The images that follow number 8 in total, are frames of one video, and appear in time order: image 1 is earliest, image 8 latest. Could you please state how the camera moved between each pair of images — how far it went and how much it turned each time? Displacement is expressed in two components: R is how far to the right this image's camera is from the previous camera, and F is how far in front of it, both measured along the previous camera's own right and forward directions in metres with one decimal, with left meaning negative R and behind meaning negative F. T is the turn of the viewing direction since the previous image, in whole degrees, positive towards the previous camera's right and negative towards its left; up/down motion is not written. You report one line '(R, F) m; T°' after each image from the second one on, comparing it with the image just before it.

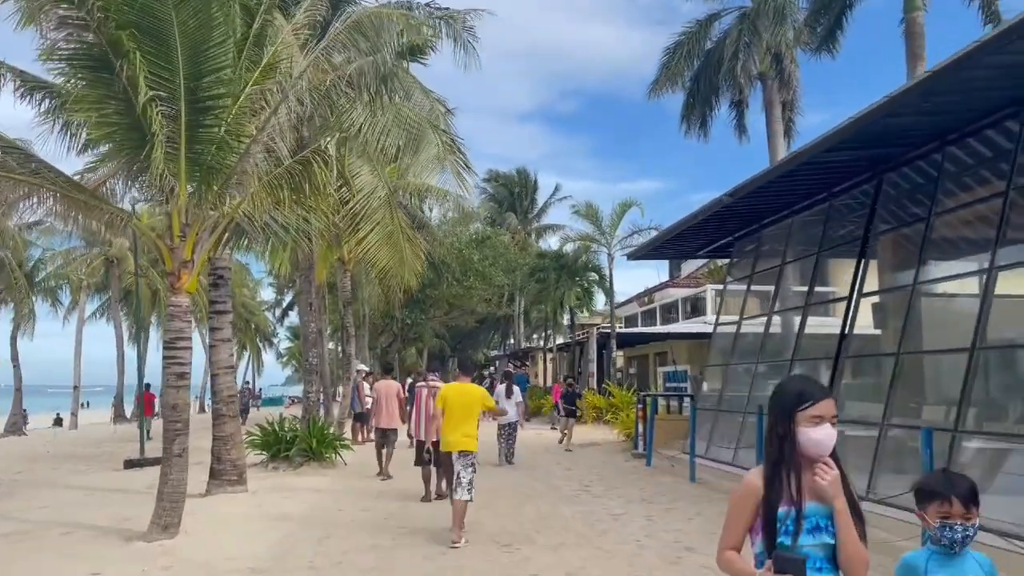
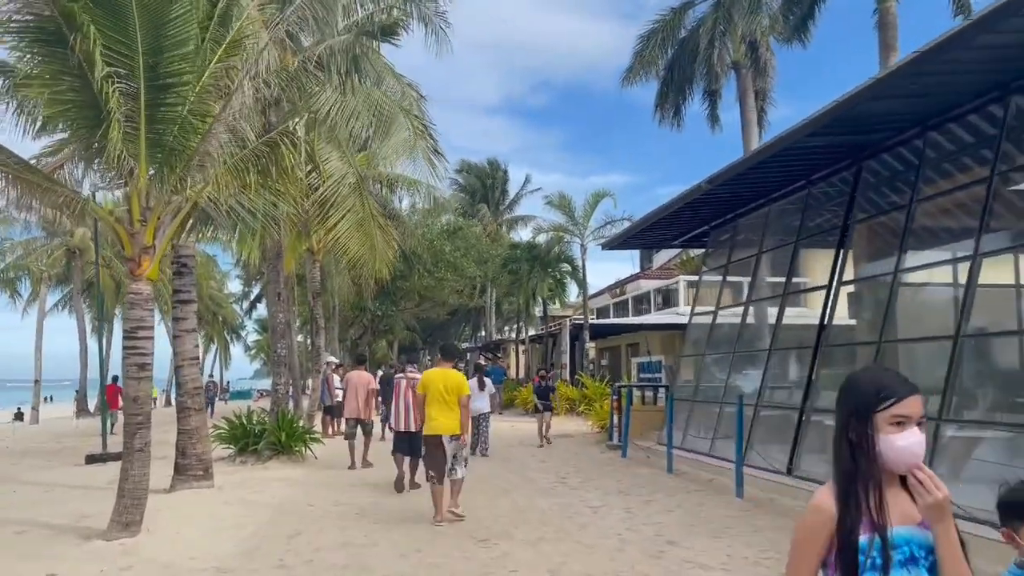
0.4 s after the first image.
(-0.1, +0.3) m; +2°
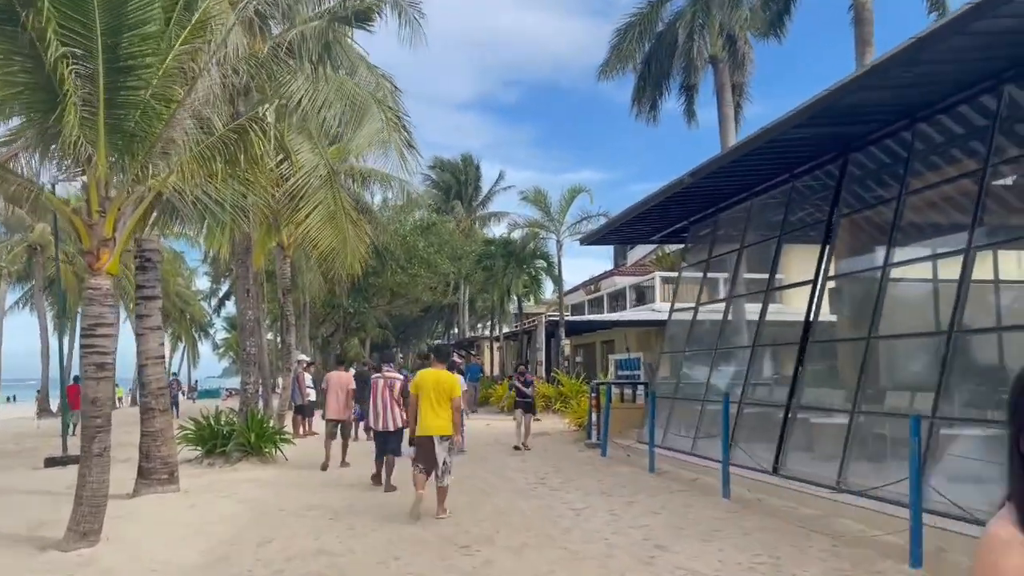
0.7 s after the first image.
(-0.1, +0.4) m; +2°
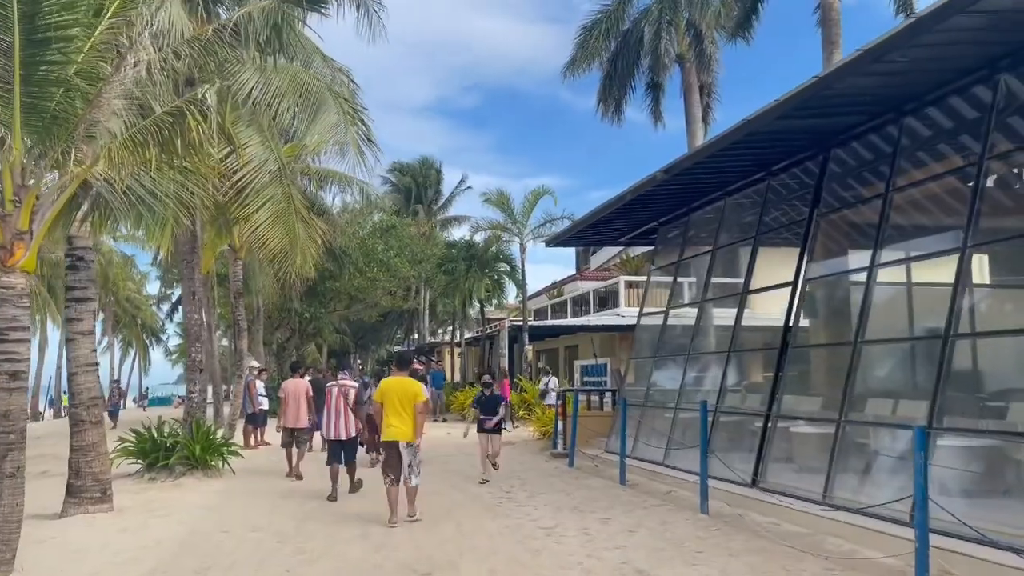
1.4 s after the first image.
(-0.1, +0.7) m; +3°
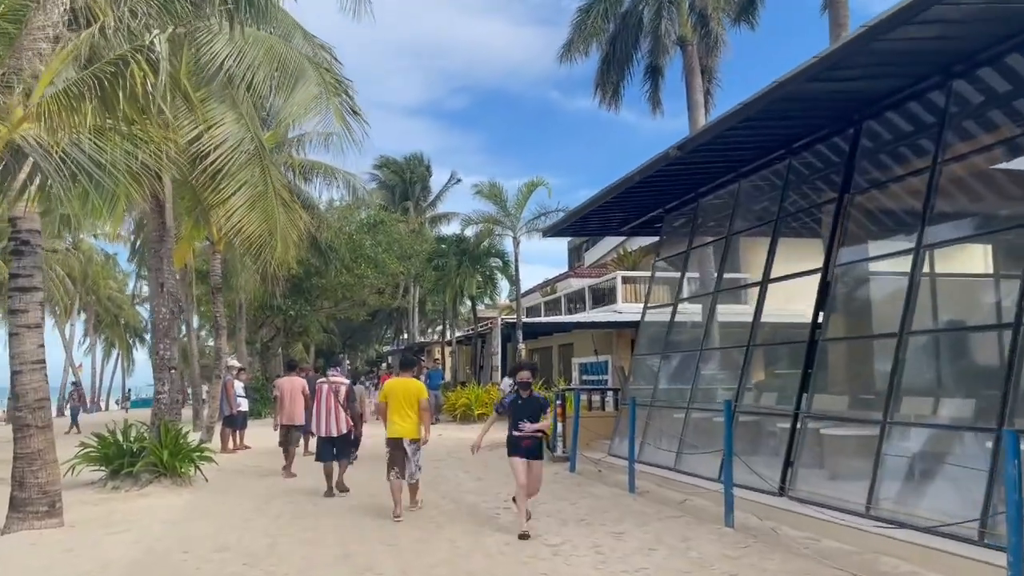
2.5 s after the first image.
(-0.1, +1.1) m; +1°
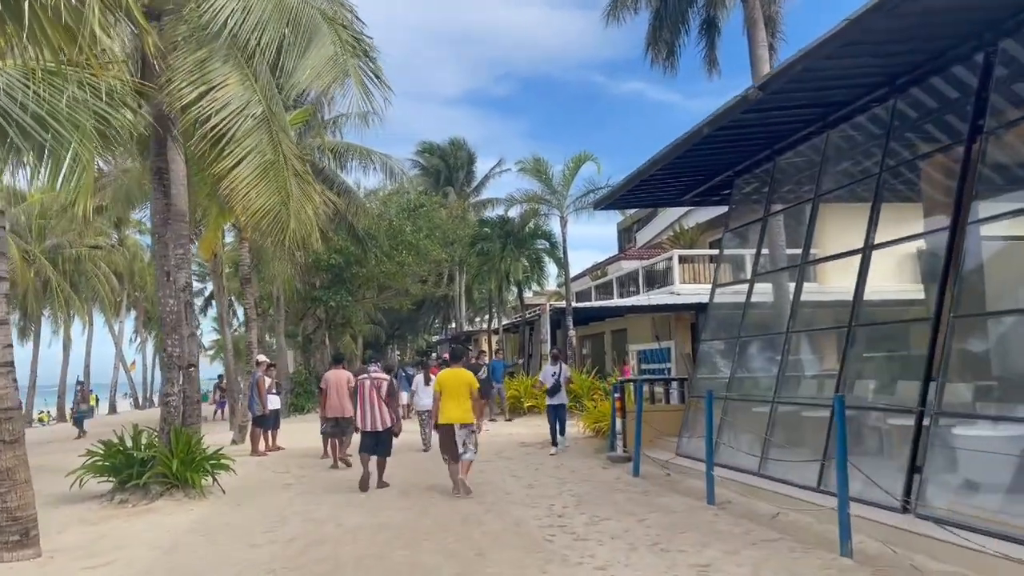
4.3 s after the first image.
(0.0, +1.7) m; -3°
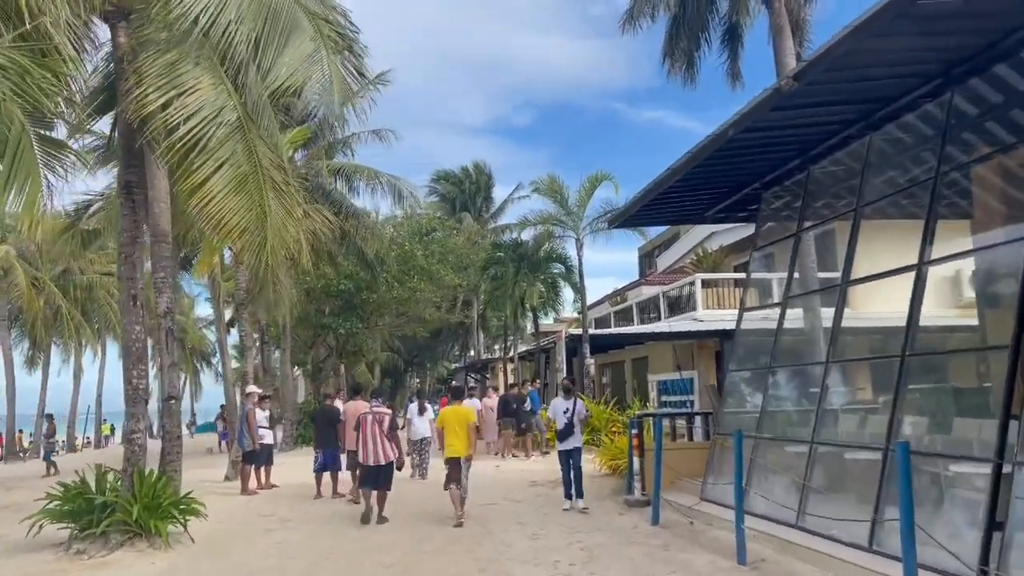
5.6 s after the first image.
(+0.2, +1.2) m; -2°
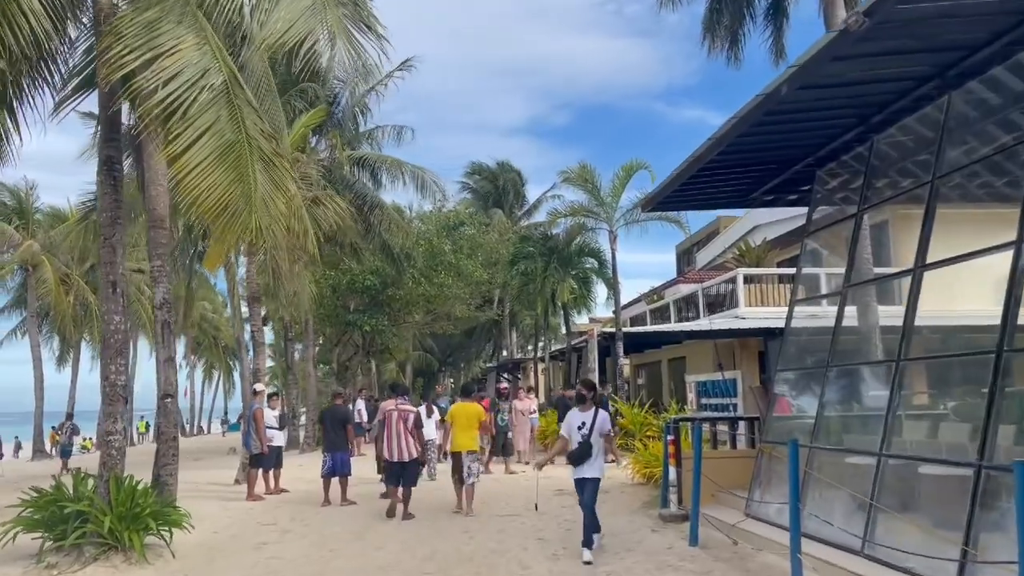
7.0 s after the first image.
(+0.2, +1.2) m; -2°
